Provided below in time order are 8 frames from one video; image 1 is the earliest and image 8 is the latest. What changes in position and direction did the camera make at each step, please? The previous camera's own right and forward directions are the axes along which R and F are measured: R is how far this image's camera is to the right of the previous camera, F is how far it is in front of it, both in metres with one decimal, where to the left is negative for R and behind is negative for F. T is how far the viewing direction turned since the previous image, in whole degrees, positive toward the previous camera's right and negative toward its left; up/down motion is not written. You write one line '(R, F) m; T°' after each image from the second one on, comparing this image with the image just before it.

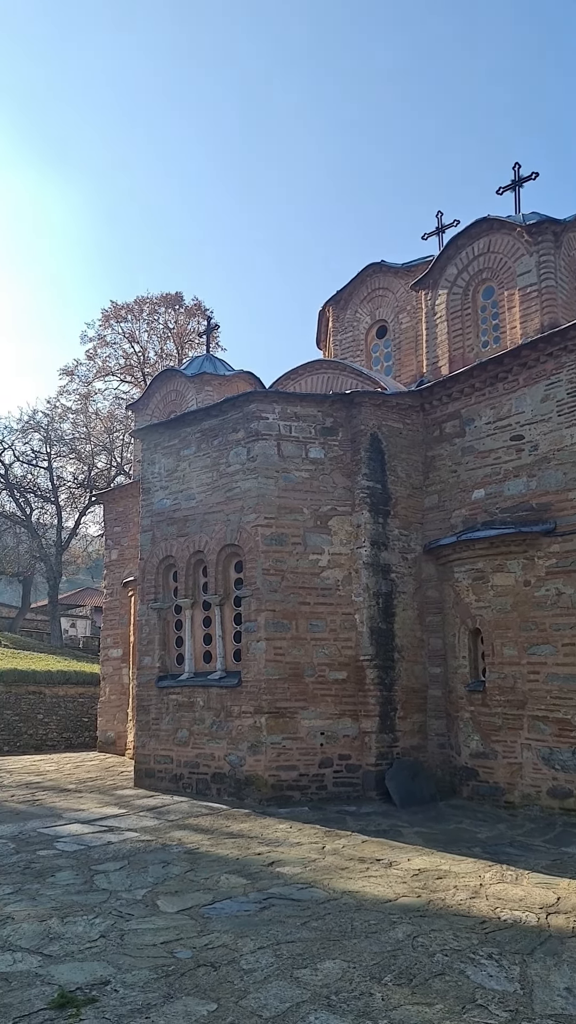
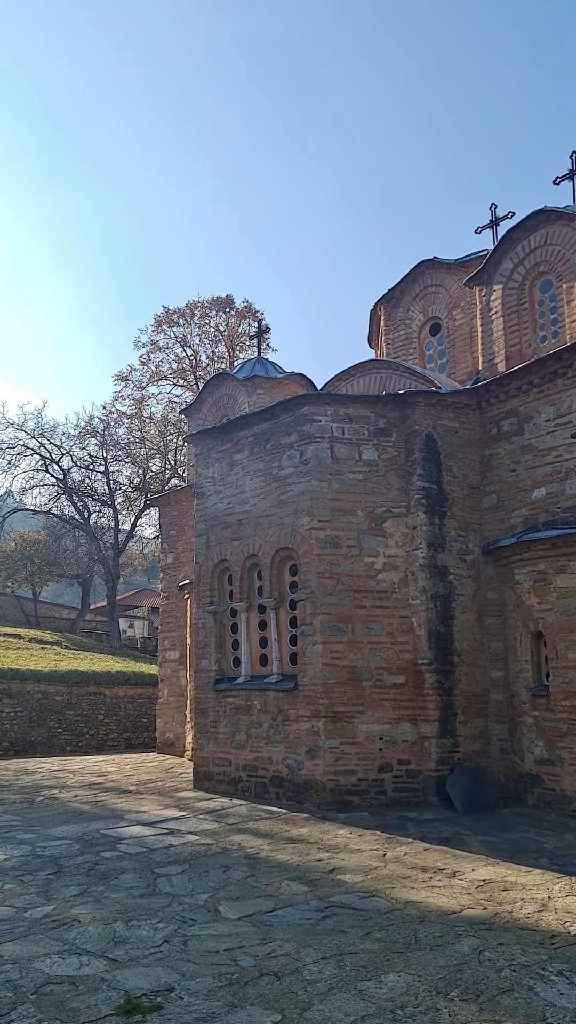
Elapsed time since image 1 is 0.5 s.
(0.0, 0.0) m; -4°
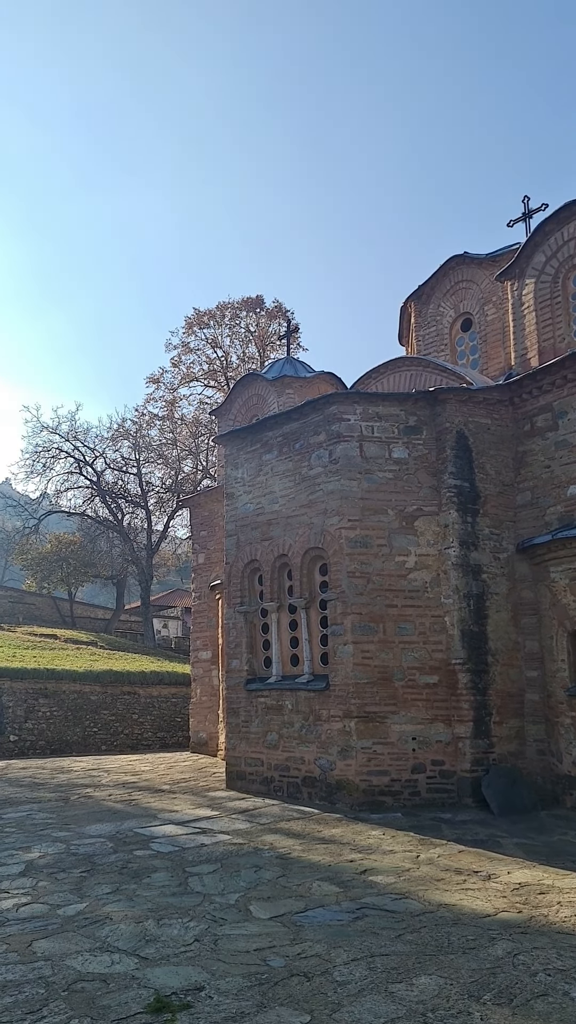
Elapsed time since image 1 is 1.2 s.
(0.0, 0.0) m; -3°
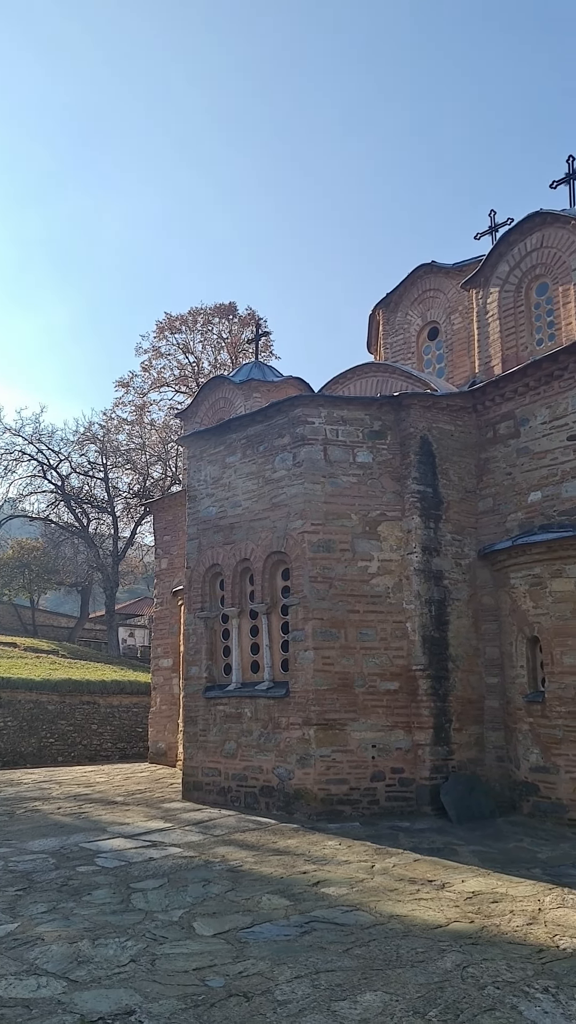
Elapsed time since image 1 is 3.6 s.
(+0.2, +0.1) m; +2°
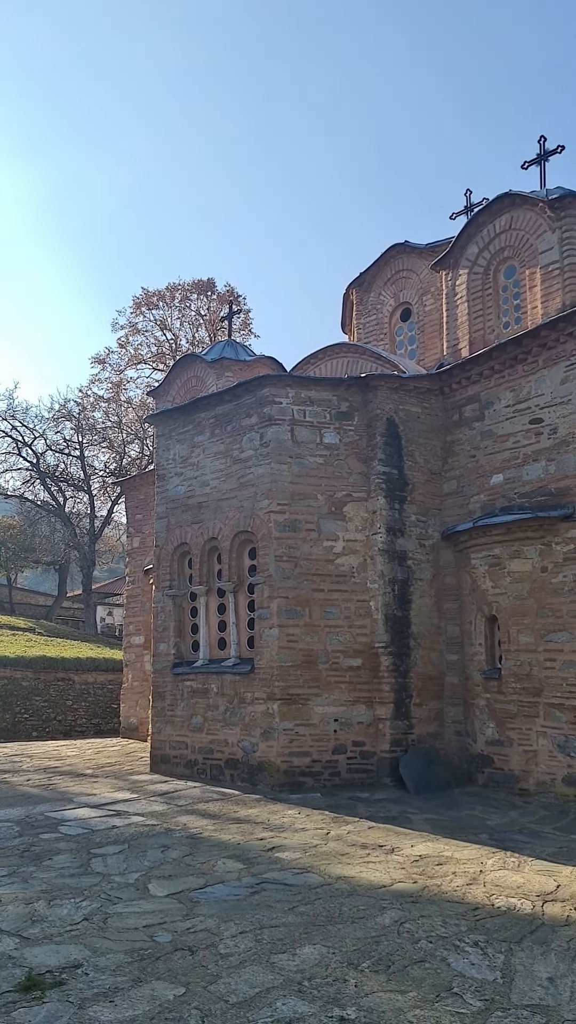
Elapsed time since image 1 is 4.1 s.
(+0.2, -0.2) m; +1°
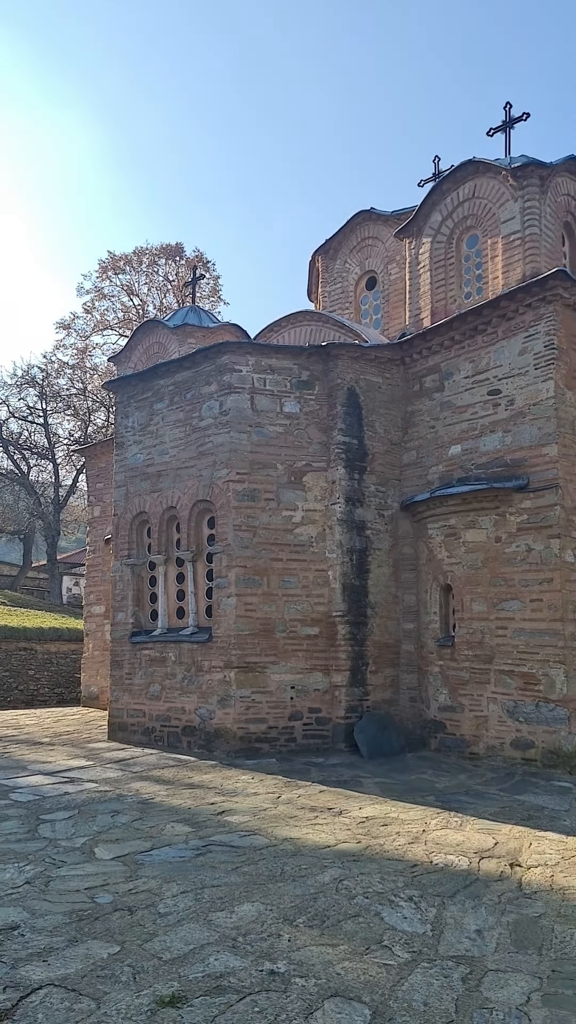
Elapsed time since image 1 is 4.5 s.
(+0.2, 0.0) m; +2°
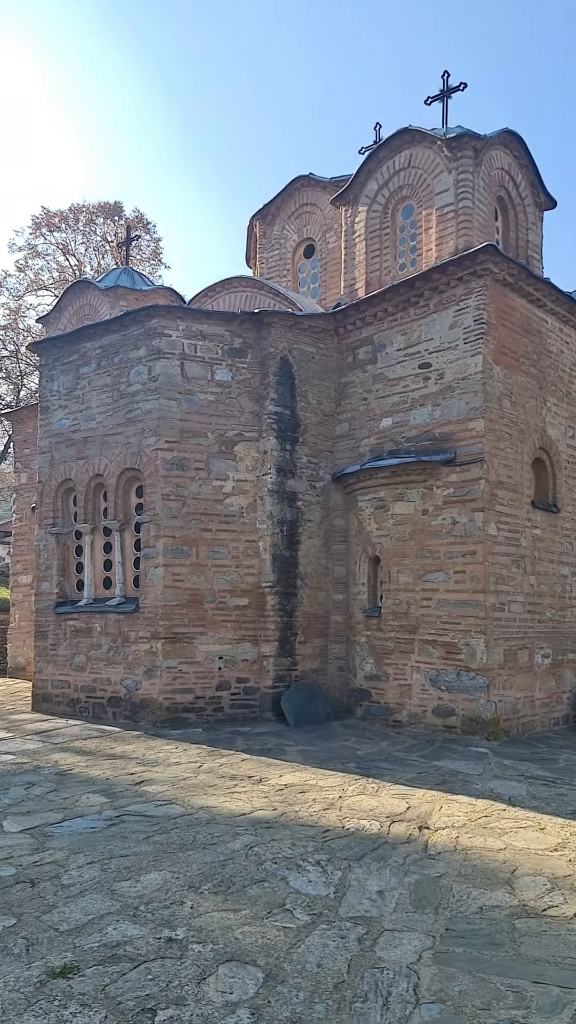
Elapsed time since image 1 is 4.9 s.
(+0.2, 0.0) m; +4°
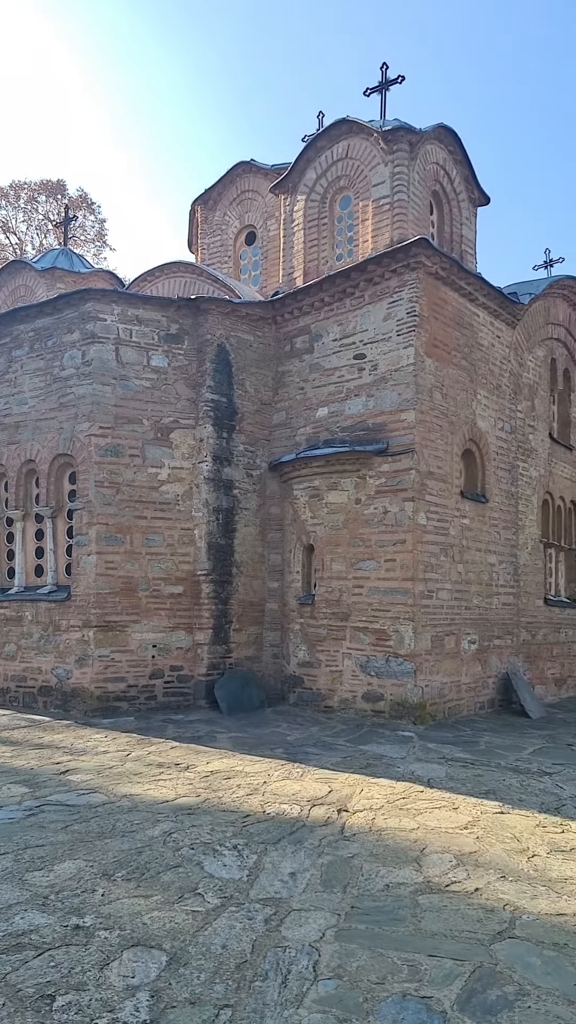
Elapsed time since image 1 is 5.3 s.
(-1.3, -1.0) m; -10°
